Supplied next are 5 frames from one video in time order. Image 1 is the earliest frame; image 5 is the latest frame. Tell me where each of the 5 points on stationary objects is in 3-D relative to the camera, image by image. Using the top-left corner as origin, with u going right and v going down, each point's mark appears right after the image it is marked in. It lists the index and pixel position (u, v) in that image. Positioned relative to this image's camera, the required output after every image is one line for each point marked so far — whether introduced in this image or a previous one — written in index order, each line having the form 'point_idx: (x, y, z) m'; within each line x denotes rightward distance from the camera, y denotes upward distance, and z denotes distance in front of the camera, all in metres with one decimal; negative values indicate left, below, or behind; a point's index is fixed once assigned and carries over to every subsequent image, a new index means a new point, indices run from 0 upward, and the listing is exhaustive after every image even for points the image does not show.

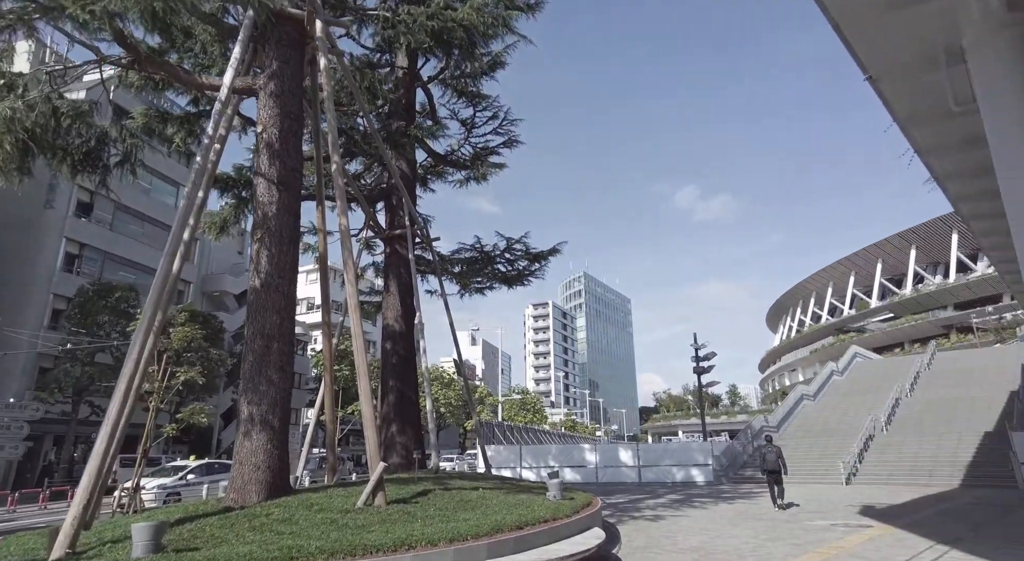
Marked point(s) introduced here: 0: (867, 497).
0: (+8.8, -5.4, +14.3) m
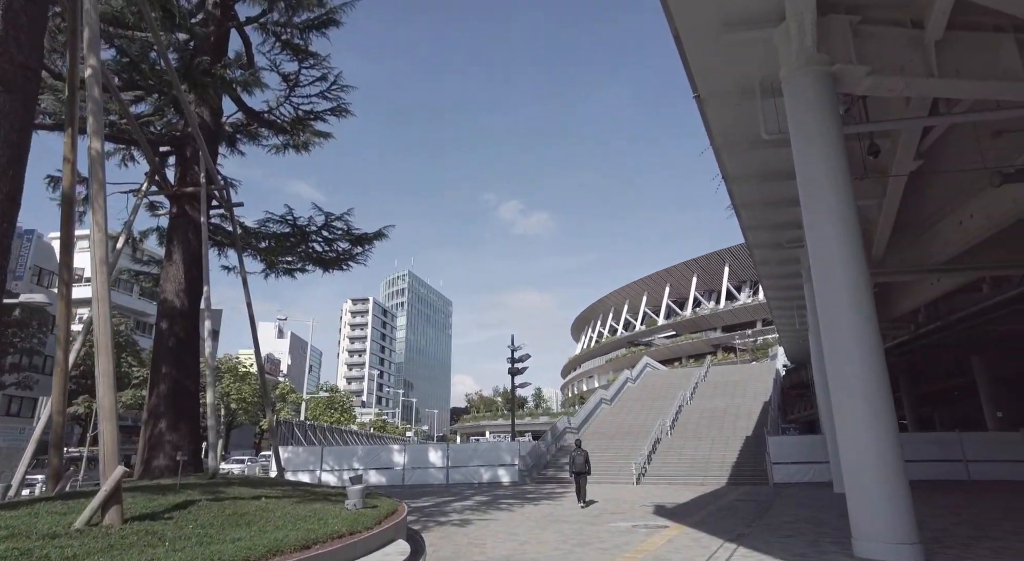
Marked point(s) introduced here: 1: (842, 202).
0: (+3.8, -5.7, +15.4) m
1: (+4.0, +1.0, +7.0) m
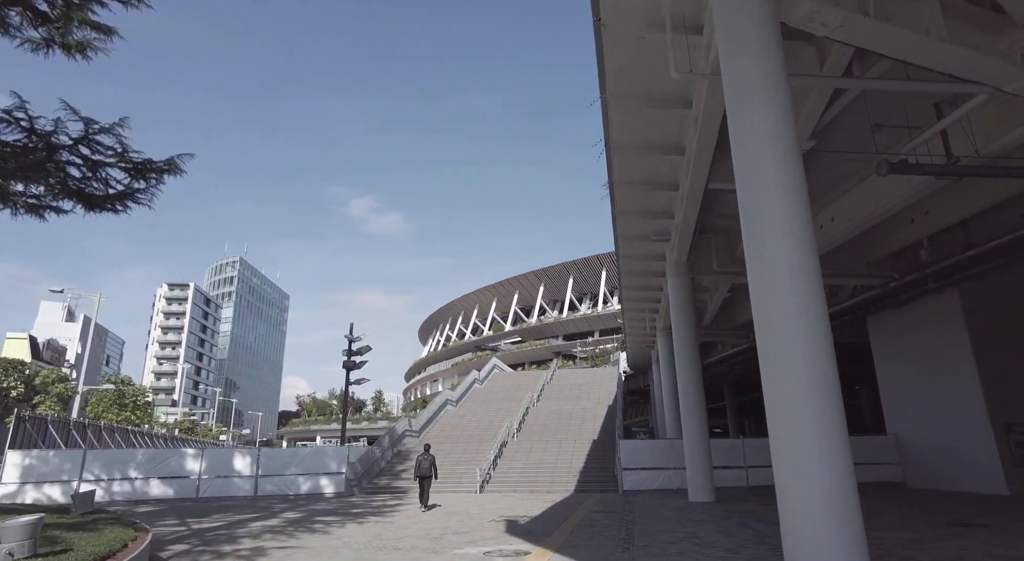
0: (-0.2, -5.3, +13.4) m
1: (+2.6, +1.4, +5.5) m
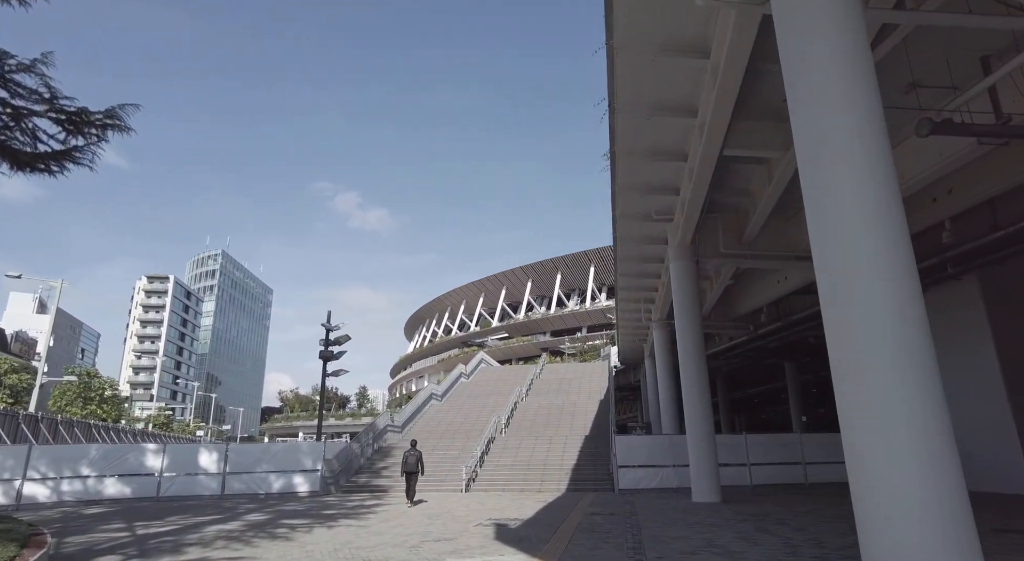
0: (-0.5, -4.8, +12.2) m
1: (+2.6, +1.8, +4.4) m
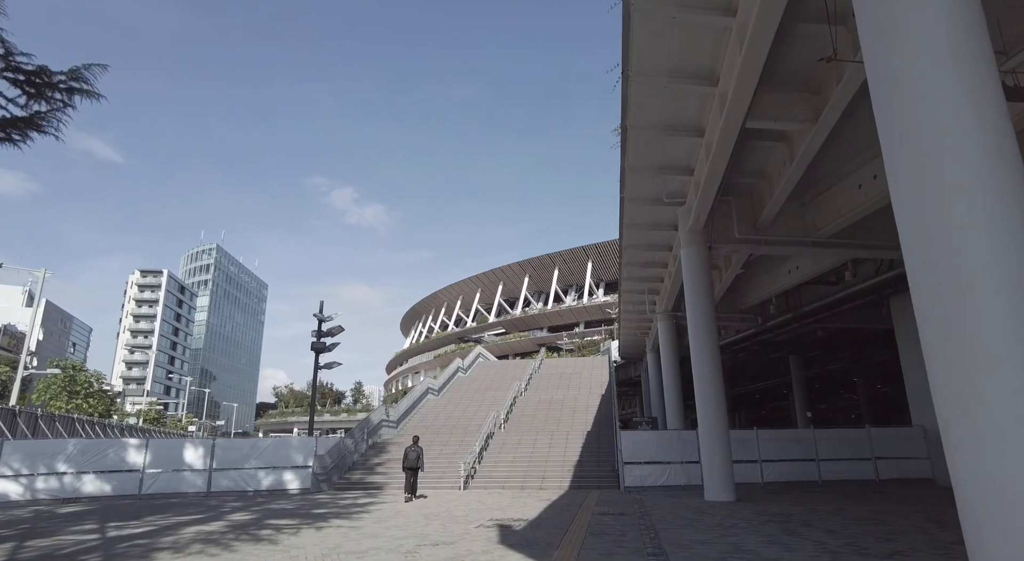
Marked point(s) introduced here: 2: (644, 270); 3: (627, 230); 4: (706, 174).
0: (-0.4, -4.5, +11.5) m
1: (+2.7, +2.0, +3.6) m
2: (+4.4, +0.3, +19.3) m
3: (+3.1, +1.4, +15.8) m
4: (+3.9, +2.1, +11.6) m
